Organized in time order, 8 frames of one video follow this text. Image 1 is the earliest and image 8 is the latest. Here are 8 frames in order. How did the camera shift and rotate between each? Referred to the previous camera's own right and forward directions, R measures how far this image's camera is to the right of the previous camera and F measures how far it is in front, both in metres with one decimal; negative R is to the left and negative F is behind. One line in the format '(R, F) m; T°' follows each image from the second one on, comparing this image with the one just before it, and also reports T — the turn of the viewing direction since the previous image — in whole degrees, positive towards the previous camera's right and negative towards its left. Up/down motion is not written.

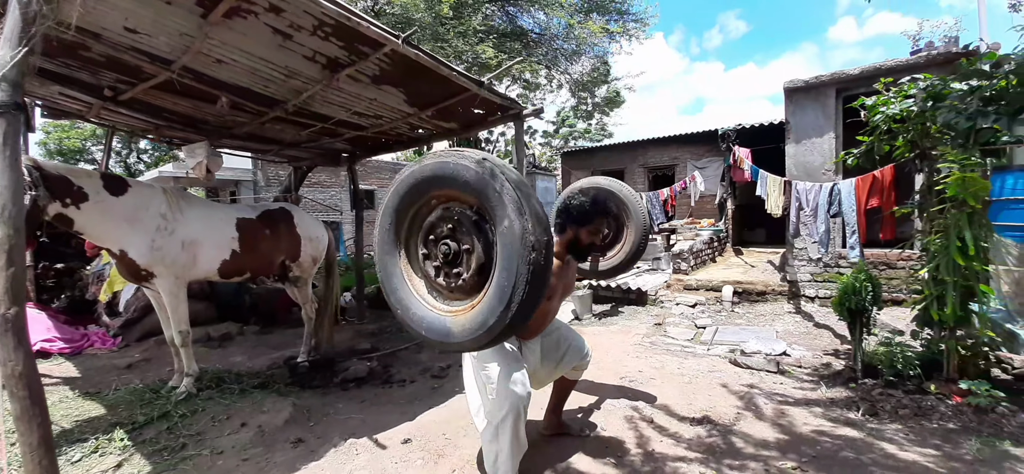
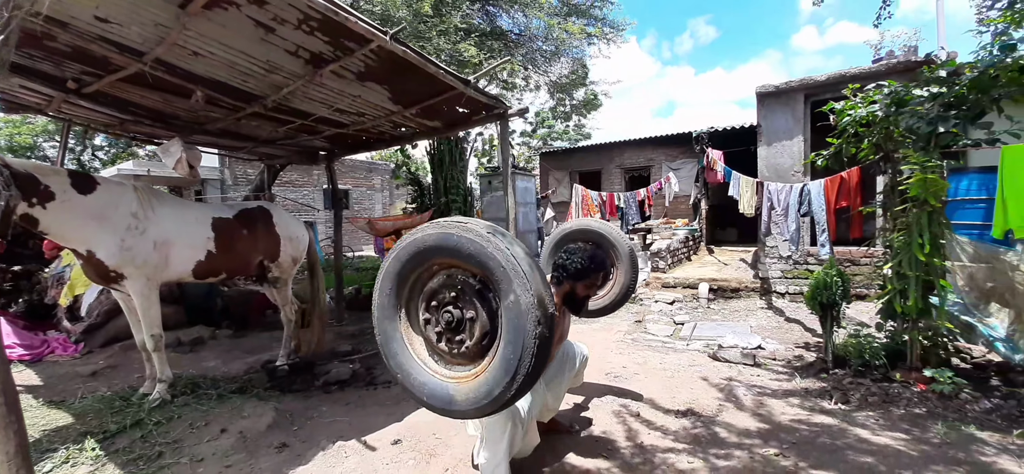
(-0.1, 0.0) m; +3°
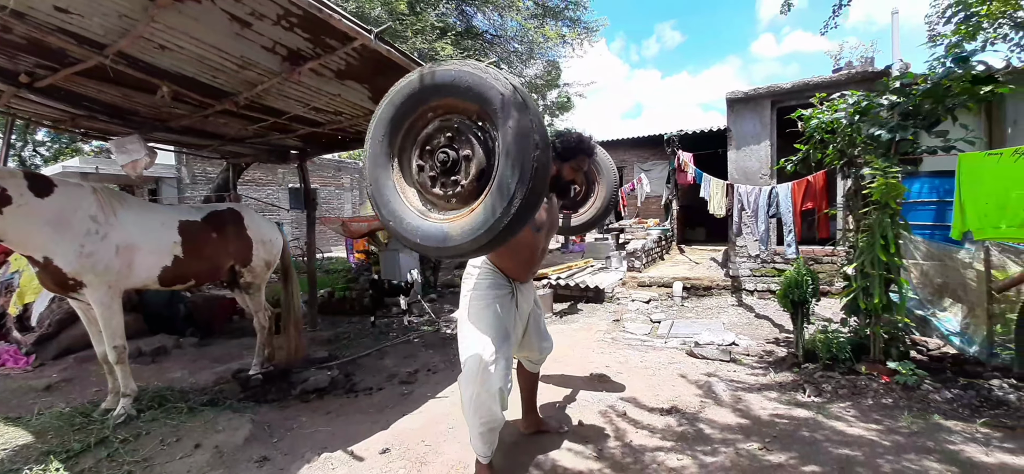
(-0.1, 0.0) m; +4°
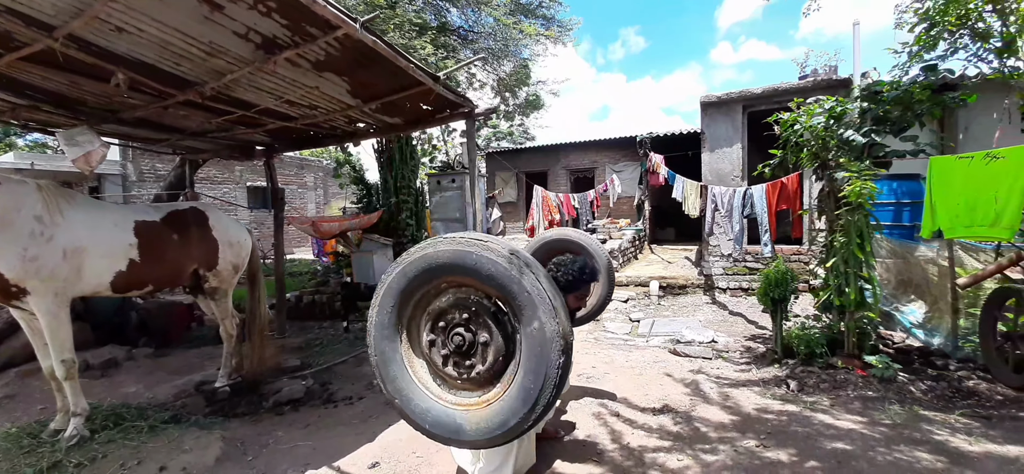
(-0.2, +0.1) m; +5°
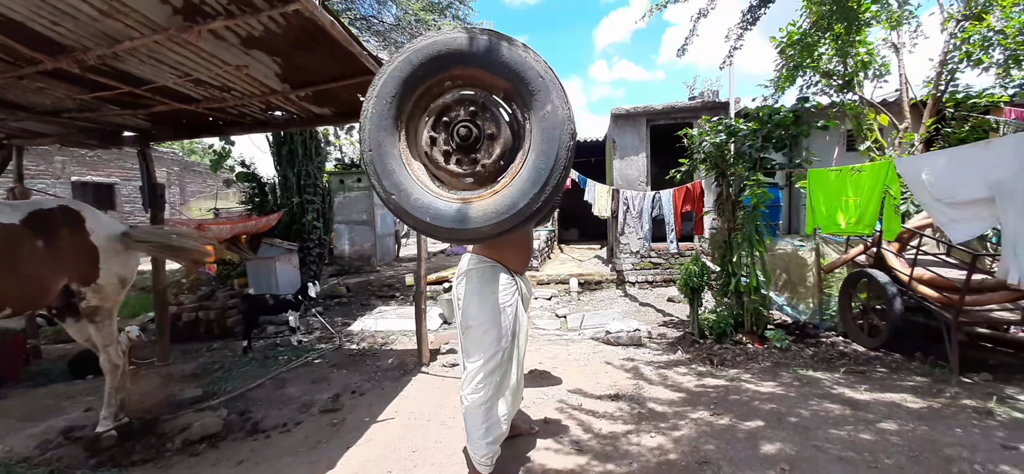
(-0.6, +0.1) m; +15°
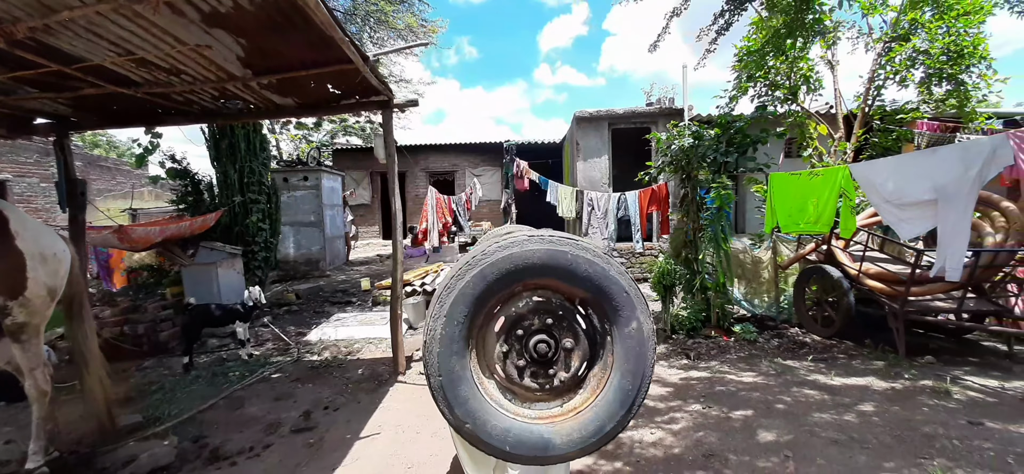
(-0.4, +0.1) m; +8°
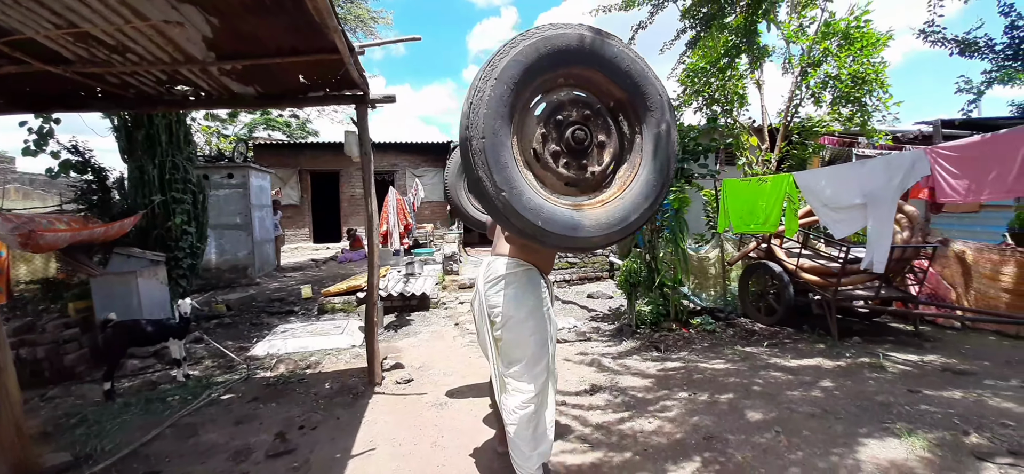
(-0.6, 0.0) m; +10°
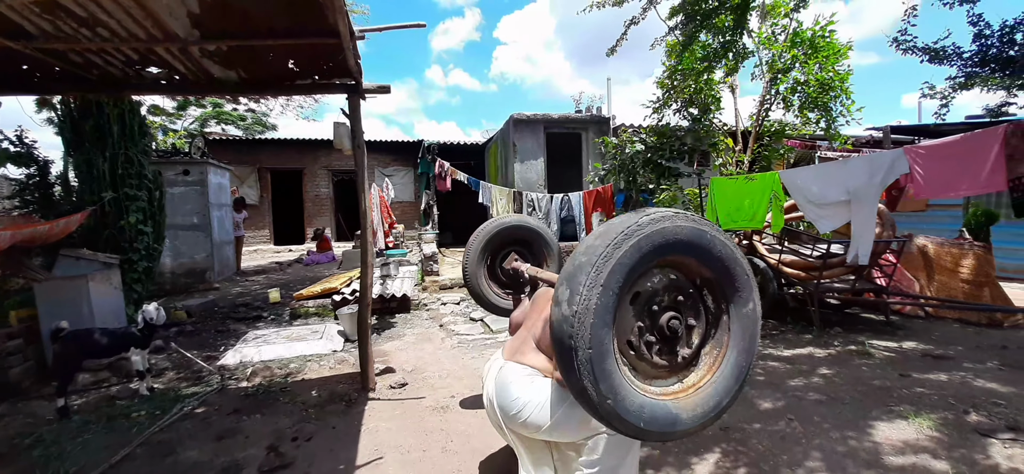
(-0.4, +0.1) m; +5°
